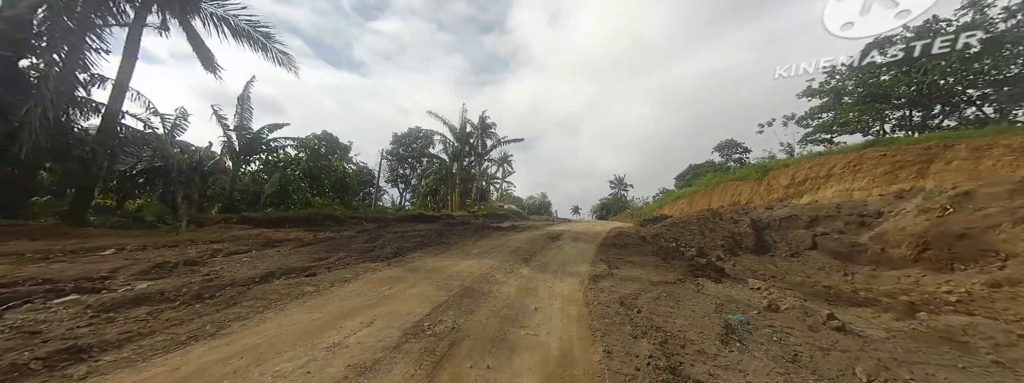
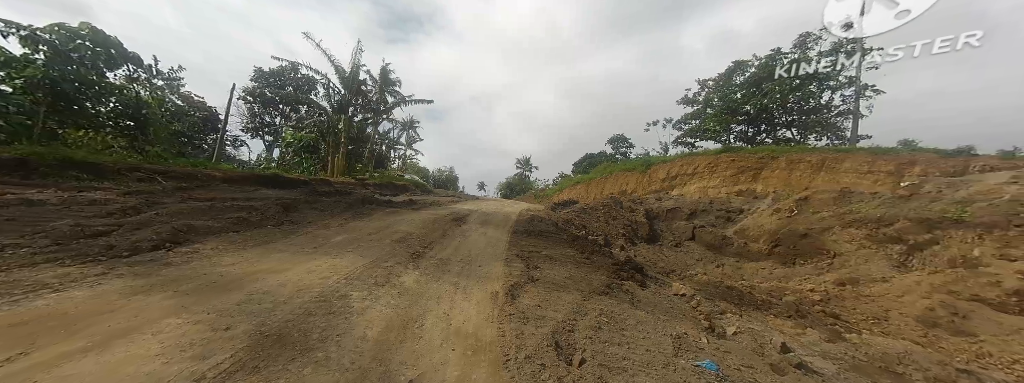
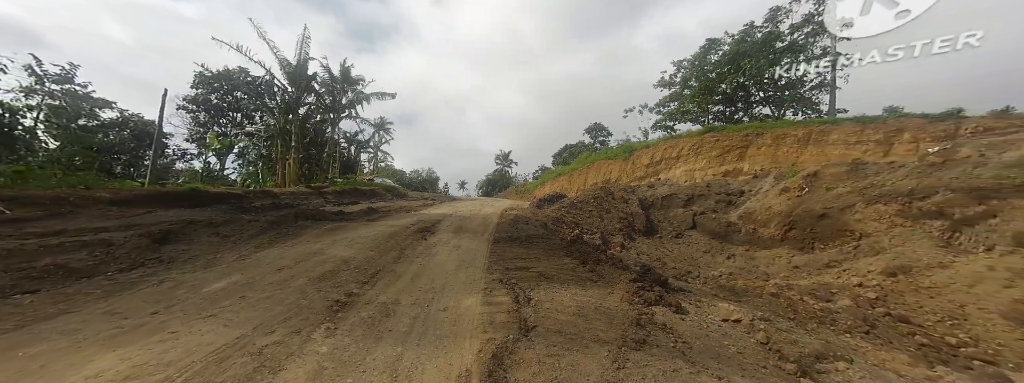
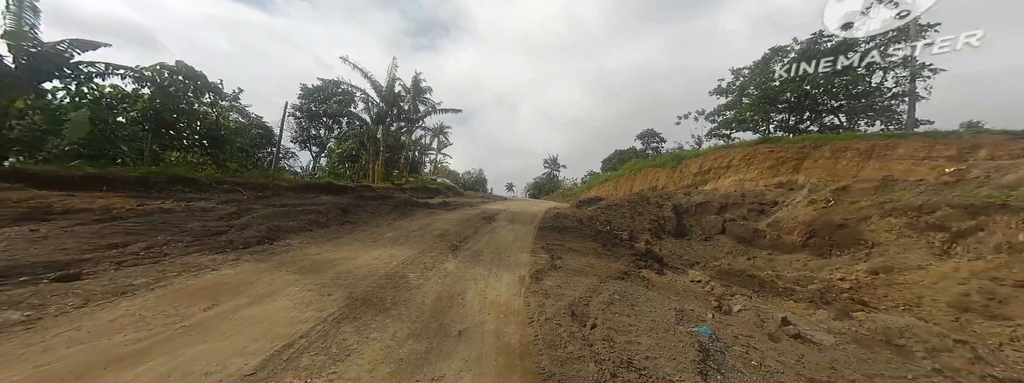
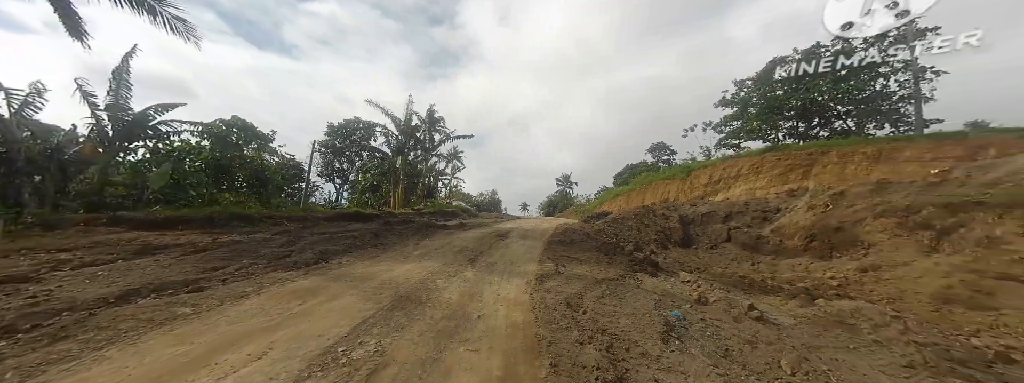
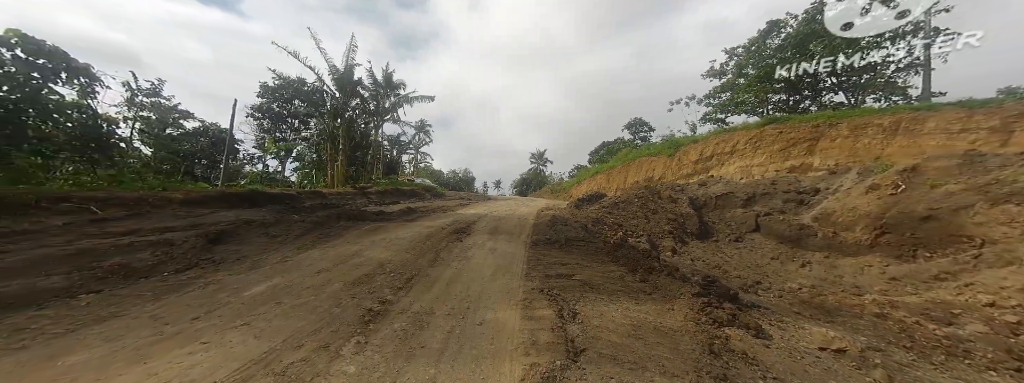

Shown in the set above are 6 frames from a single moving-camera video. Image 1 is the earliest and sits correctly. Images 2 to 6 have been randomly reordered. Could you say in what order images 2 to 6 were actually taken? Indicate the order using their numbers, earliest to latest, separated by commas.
5, 4, 2, 3, 6
